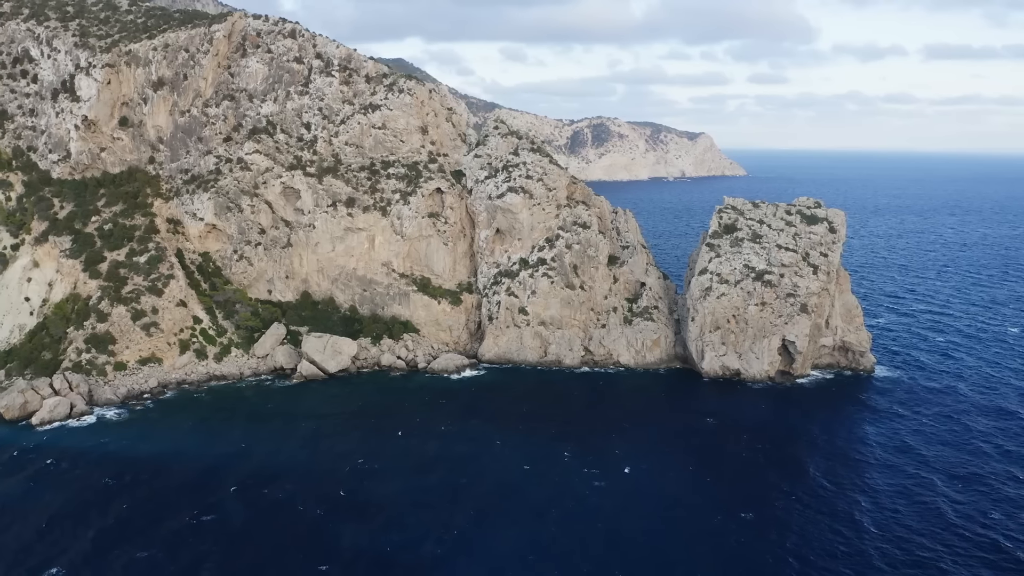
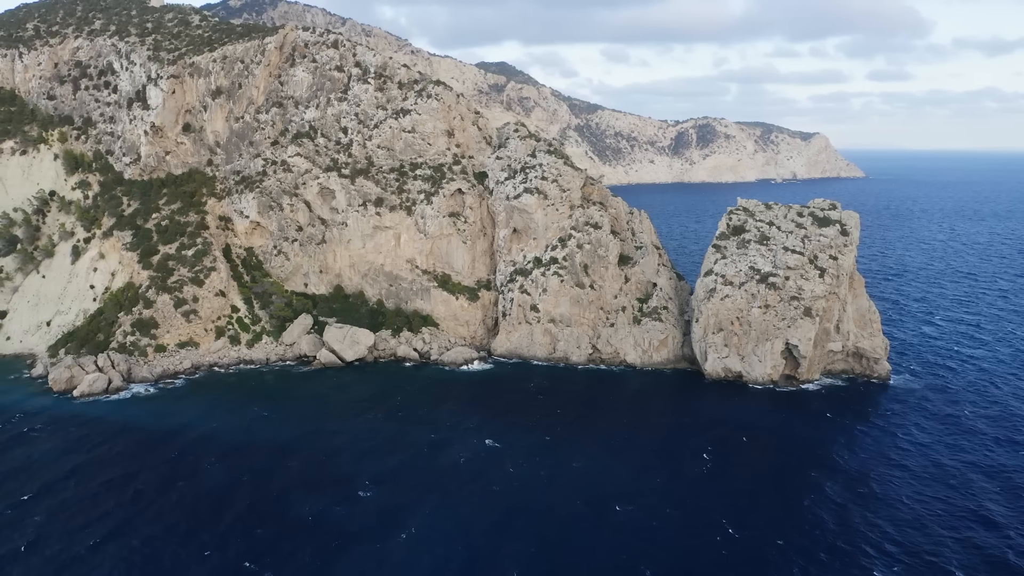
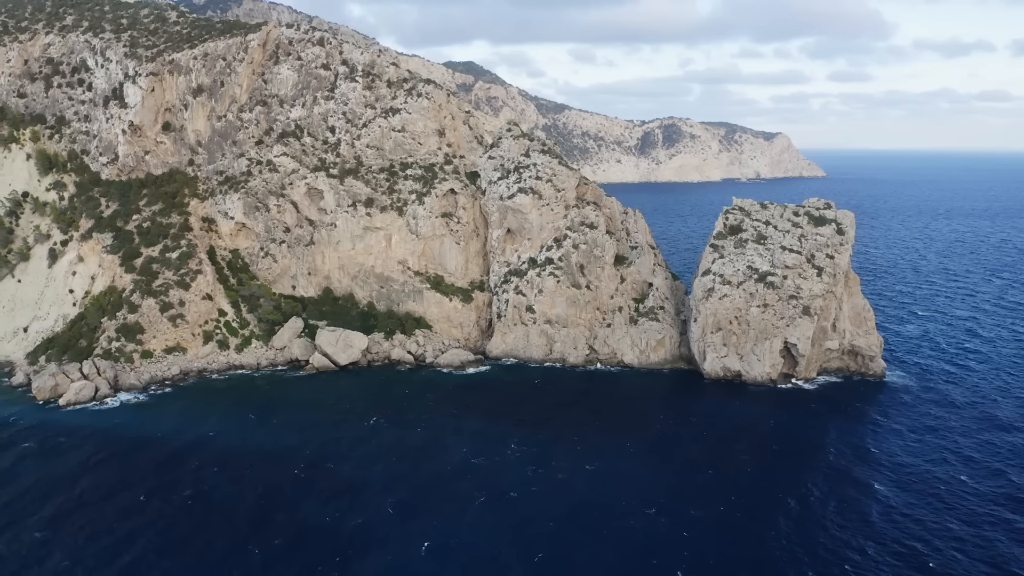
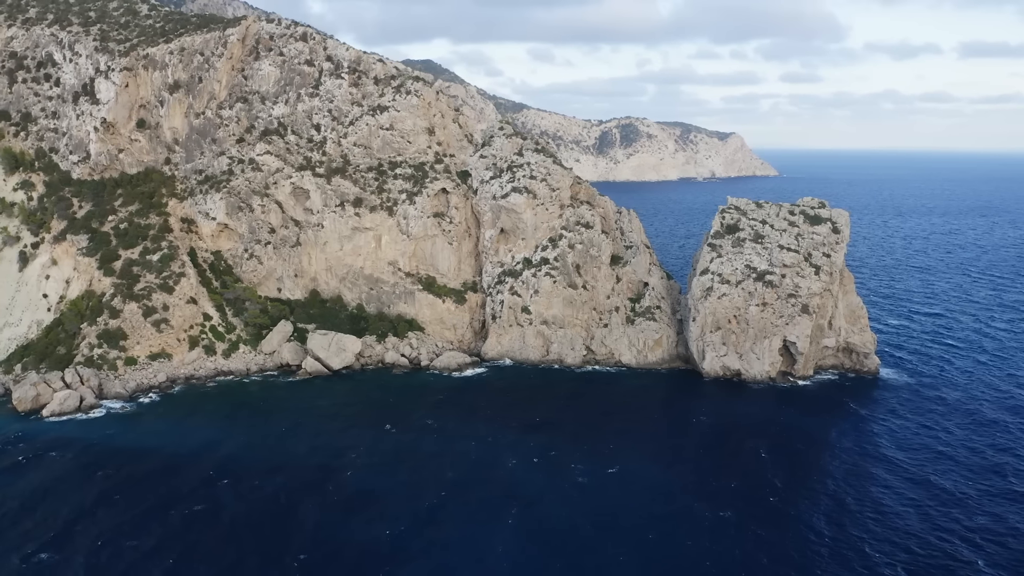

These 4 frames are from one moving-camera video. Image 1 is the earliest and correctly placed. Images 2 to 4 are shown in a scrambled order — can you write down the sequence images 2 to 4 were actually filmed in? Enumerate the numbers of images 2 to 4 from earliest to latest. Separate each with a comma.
4, 3, 2
